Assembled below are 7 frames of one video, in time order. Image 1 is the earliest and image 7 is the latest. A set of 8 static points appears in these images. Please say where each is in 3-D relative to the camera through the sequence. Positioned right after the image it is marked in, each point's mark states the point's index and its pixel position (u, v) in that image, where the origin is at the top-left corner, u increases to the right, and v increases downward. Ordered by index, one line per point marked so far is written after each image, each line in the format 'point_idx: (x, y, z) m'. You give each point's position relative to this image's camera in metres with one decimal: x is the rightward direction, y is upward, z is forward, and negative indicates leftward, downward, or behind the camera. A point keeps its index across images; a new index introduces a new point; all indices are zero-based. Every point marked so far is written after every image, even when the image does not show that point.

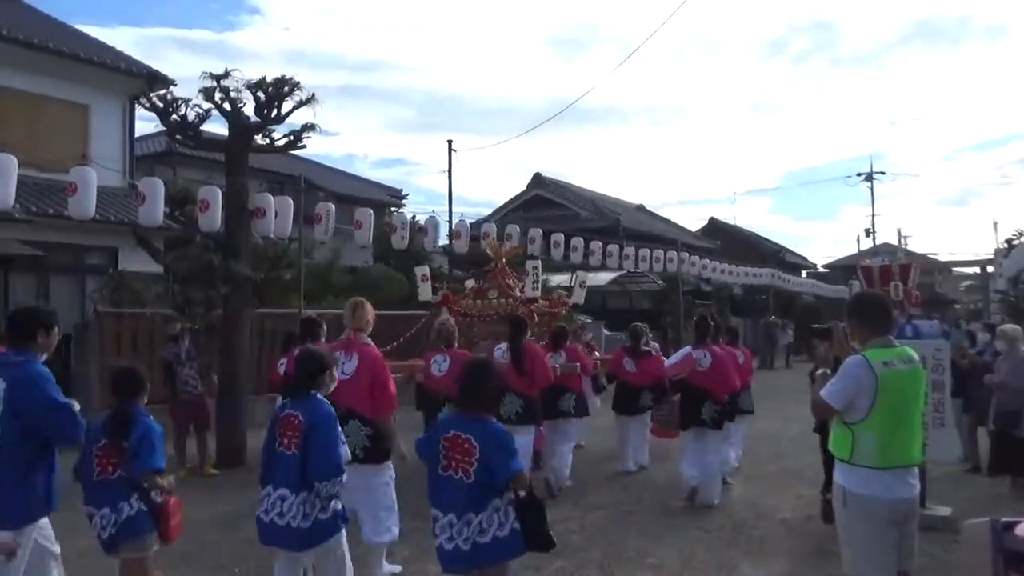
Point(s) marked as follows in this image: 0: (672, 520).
0: (+1.9, -2.9, +8.7) m
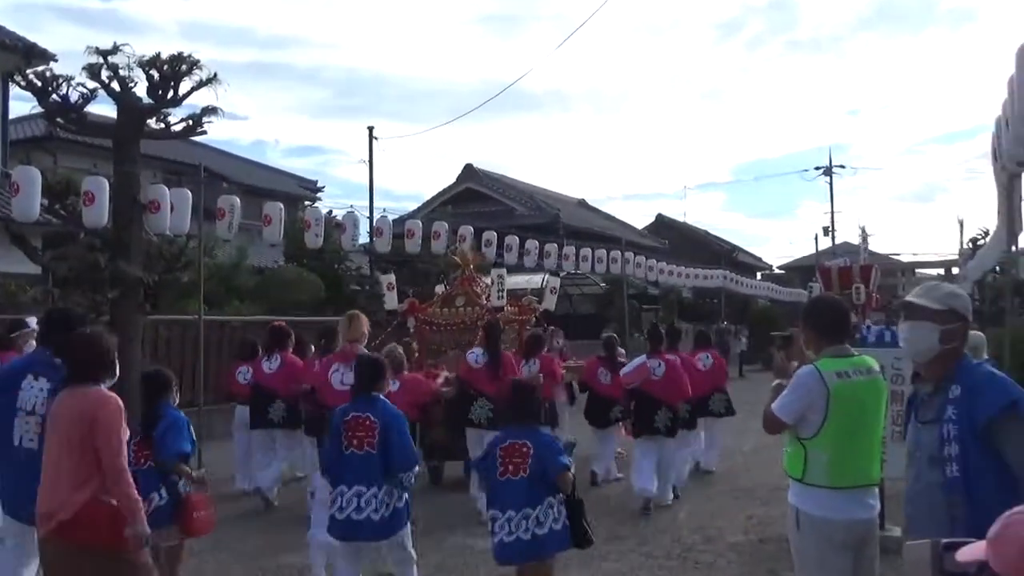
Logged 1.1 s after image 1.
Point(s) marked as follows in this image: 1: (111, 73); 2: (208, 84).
0: (+1.2, -2.9, +8.1) m
1: (-4.0, +2.2, +7.2) m
2: (-3.2, +2.2, +7.6) m
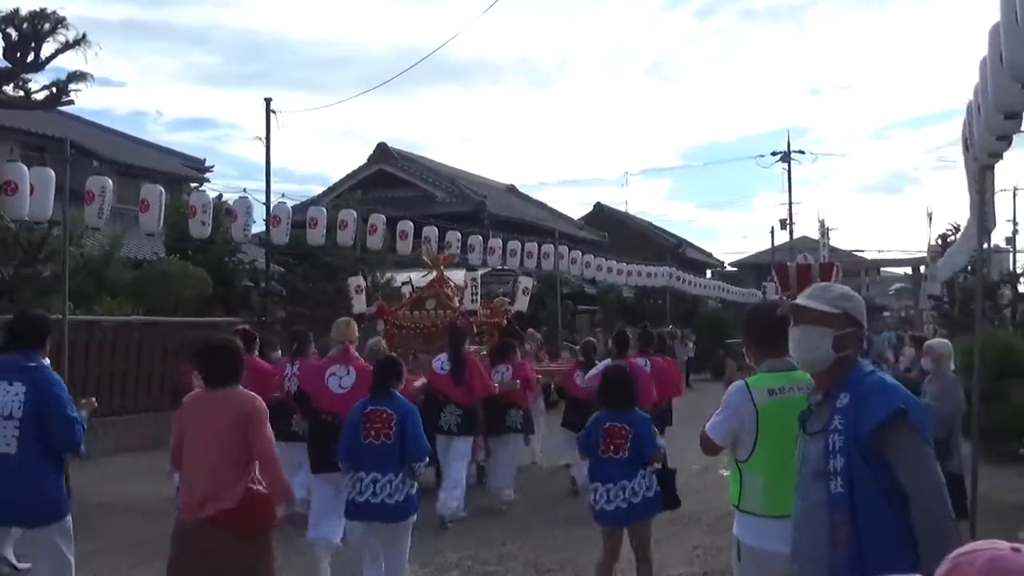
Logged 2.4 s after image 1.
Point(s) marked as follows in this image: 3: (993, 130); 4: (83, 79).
0: (+0.4, -2.9, +7.2) m
1: (-4.8, +2.2, +6.1) m
2: (-4.0, +2.2, +6.5) m
3: (+5.1, +1.6, +7.5) m
4: (-3.9, +1.9, +6.5) m
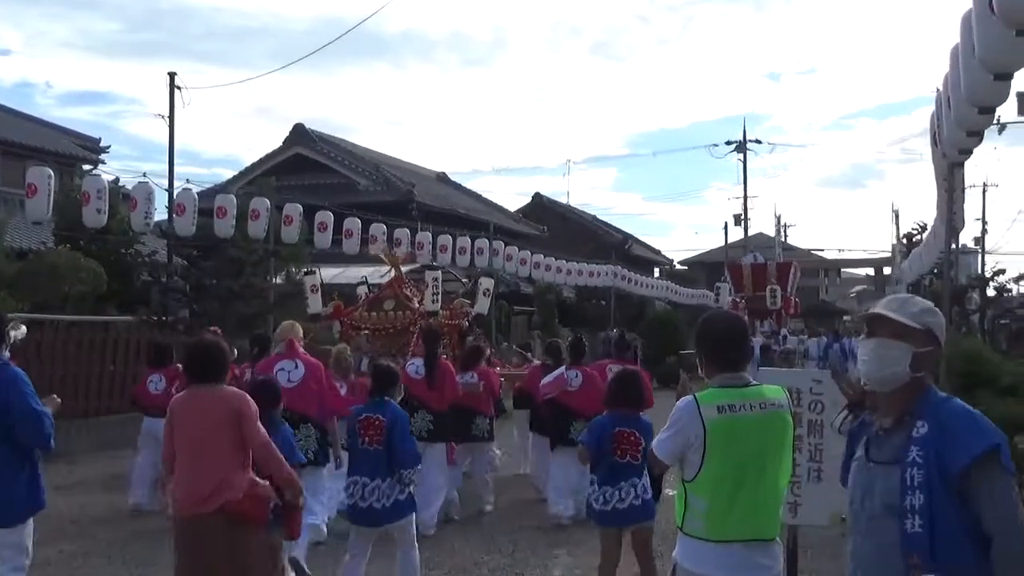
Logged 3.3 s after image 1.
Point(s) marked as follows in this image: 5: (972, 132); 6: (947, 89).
0: (-0.2, -2.8, +6.7) m
1: (-5.3, +2.3, +5.4) m
2: (-4.5, +2.3, +5.8) m
3: (+4.5, +1.6, +7.1) m
4: (-4.5, +2.0, +5.8) m
5: (+4.7, +1.6, +7.2) m
6: (+4.5, +2.0, +7.3) m
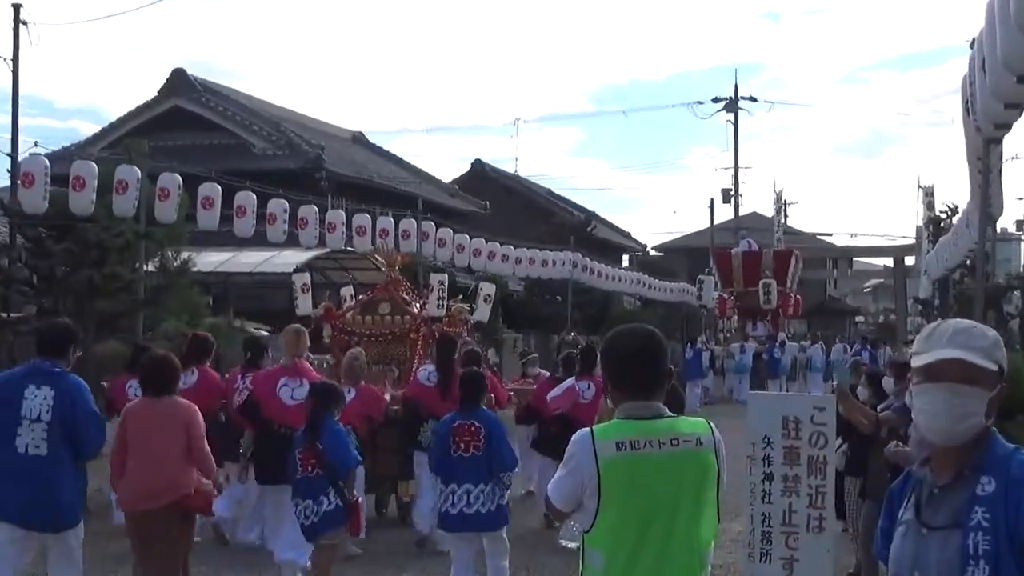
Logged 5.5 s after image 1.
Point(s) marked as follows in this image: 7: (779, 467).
0: (-0.7, -2.8, +5.6) m
1: (-5.7, +2.4, +4.1) m
2: (-4.9, +2.3, +4.5) m
3: (+4.1, +1.7, +6.0) m
4: (-4.9, +2.1, +4.6) m
5: (+4.2, +1.6, +6.1) m
6: (+4.0, +2.1, +6.2) m
7: (+2.2, -1.5, +5.8) m
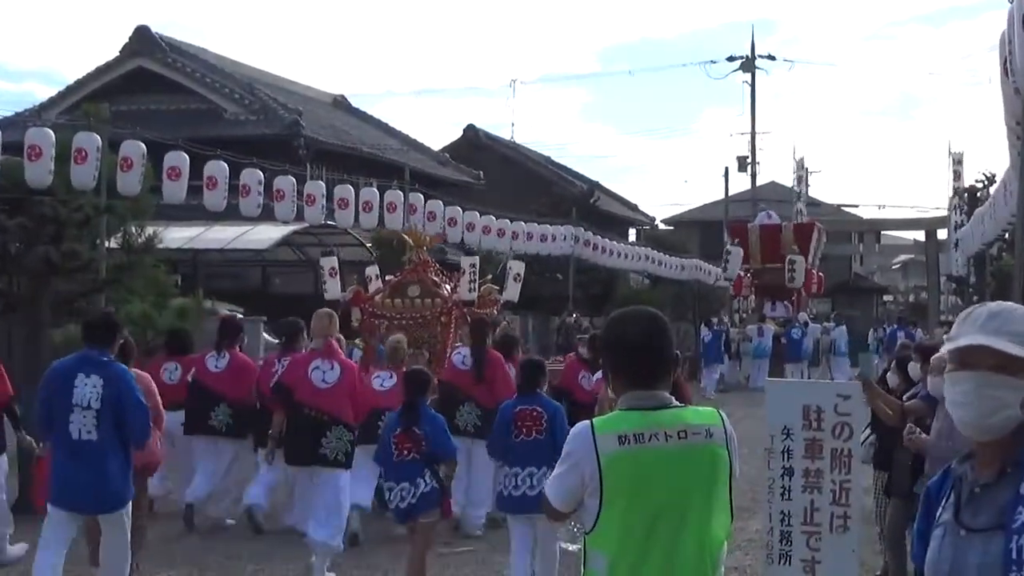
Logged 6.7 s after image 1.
0: (-0.7, -2.6, +5.2) m
1: (-5.7, +2.5, +3.7) m
2: (-5.0, +2.5, +4.1) m
3: (+4.1, +1.8, +5.6) m
4: (-4.9, +2.2, +4.2) m
5: (+4.2, +1.8, +5.7) m
6: (+4.0, +2.2, +5.8) m
7: (+2.2, -1.3, +5.4) m
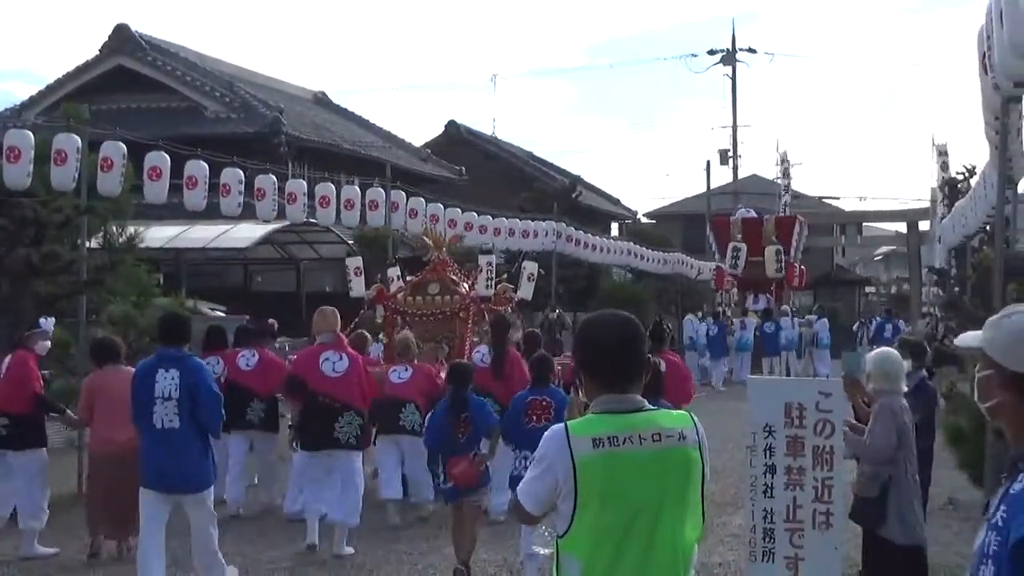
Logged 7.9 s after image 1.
0: (-0.8, -2.6, +5.2) m
1: (-5.9, +2.4, +3.6) m
2: (-5.1, +2.4, +4.0) m
3: (+3.9, +1.9, +5.6) m
4: (-5.1, +2.1, +4.1) m
5: (+4.1, +1.9, +5.7) m
6: (+3.9, +2.3, +5.8) m
7: (+2.1, -1.3, +5.5) m
